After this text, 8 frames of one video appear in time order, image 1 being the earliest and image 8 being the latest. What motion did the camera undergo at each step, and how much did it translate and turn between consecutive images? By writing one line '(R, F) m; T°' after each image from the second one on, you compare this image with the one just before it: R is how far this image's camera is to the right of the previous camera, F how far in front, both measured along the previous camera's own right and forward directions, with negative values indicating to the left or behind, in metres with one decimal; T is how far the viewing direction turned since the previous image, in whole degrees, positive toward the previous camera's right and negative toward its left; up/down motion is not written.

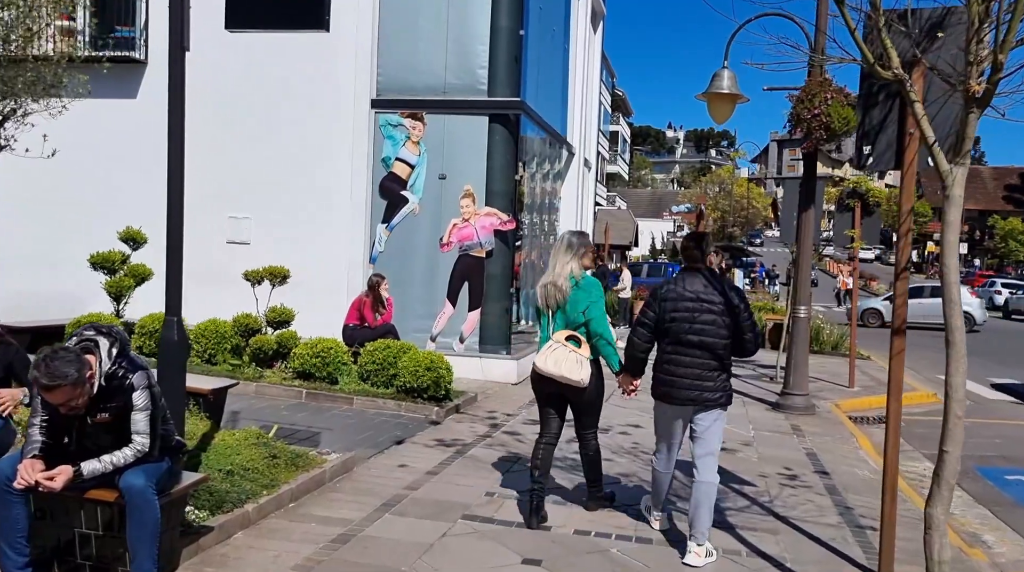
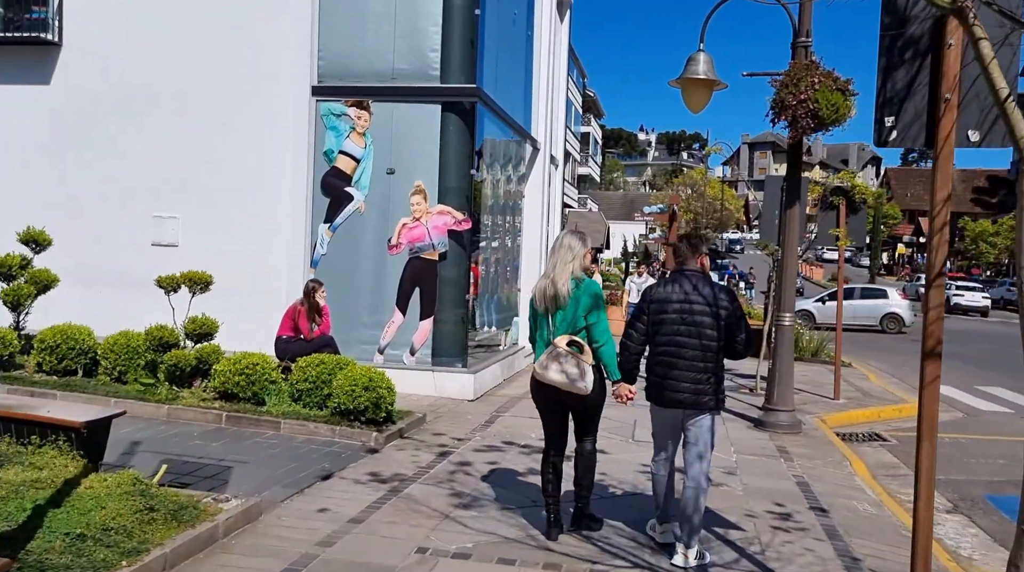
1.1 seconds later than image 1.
(+0.2, +1.1) m; +2°
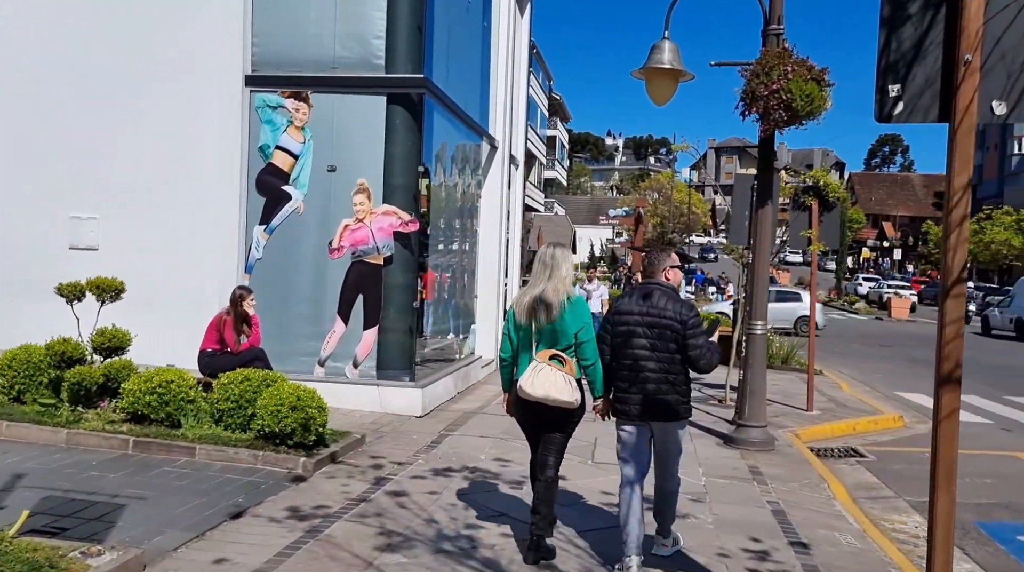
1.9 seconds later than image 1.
(+0.2, +0.8) m; +2°
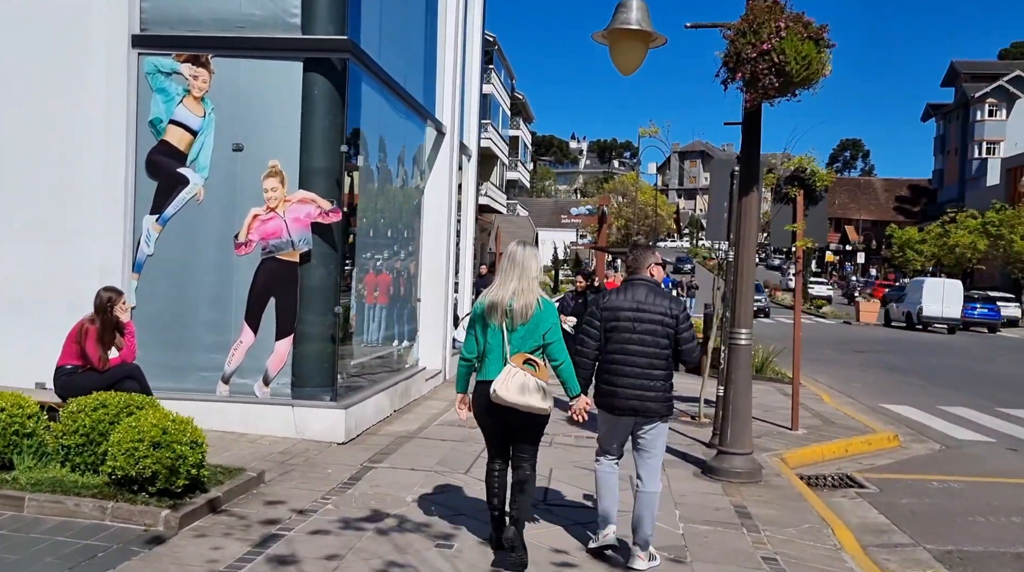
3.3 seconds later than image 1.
(+0.2, +1.5) m; +2°
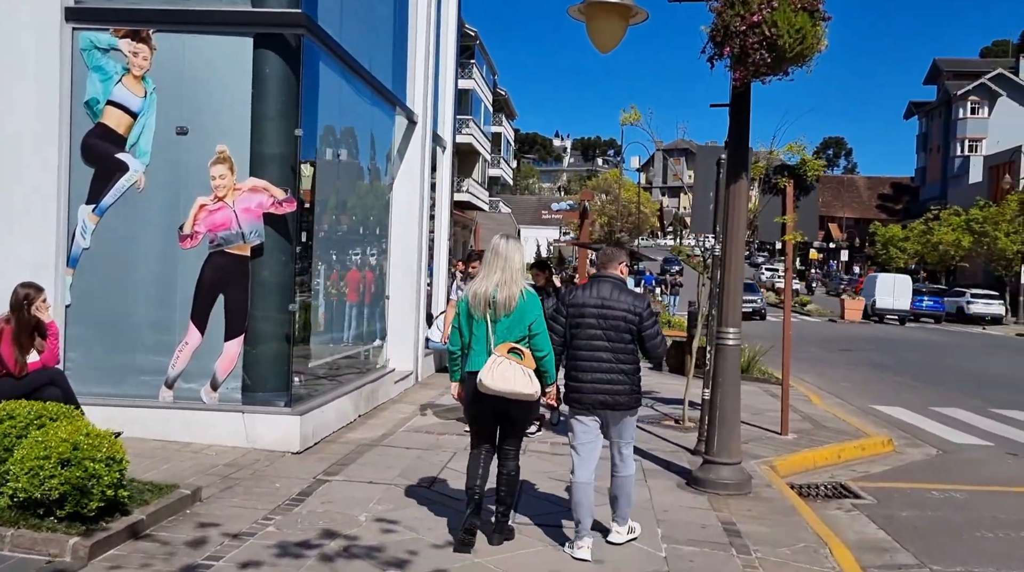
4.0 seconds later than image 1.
(+0.1, +0.6) m; +1°
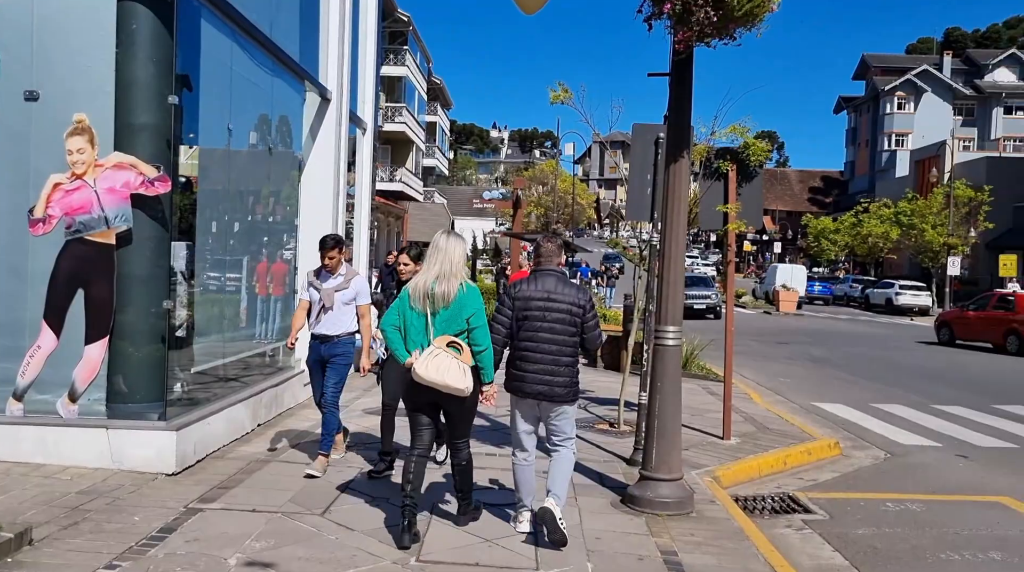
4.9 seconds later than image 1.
(+0.2, +0.9) m; +4°
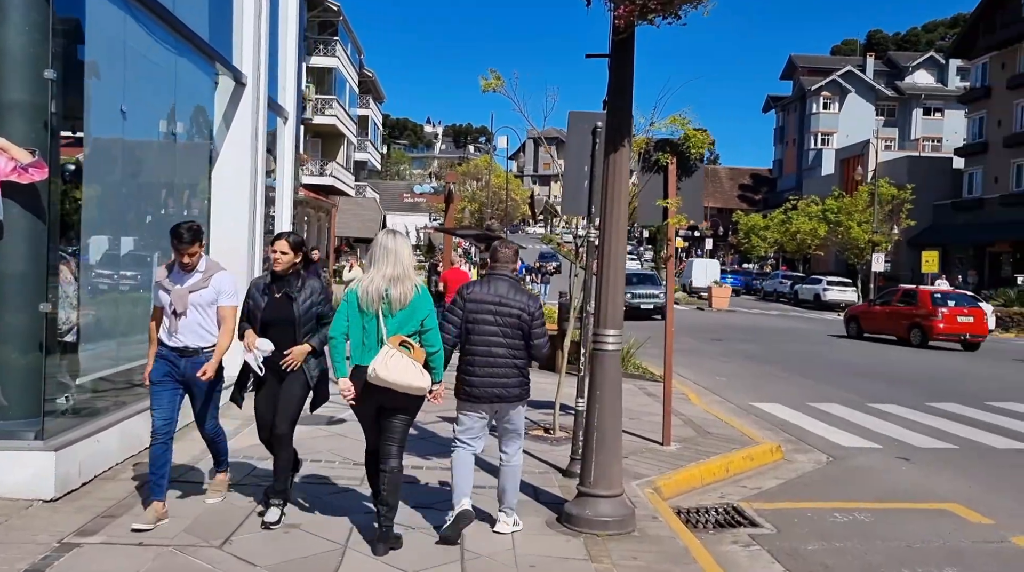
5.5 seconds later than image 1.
(+0.1, +0.6) m; +4°
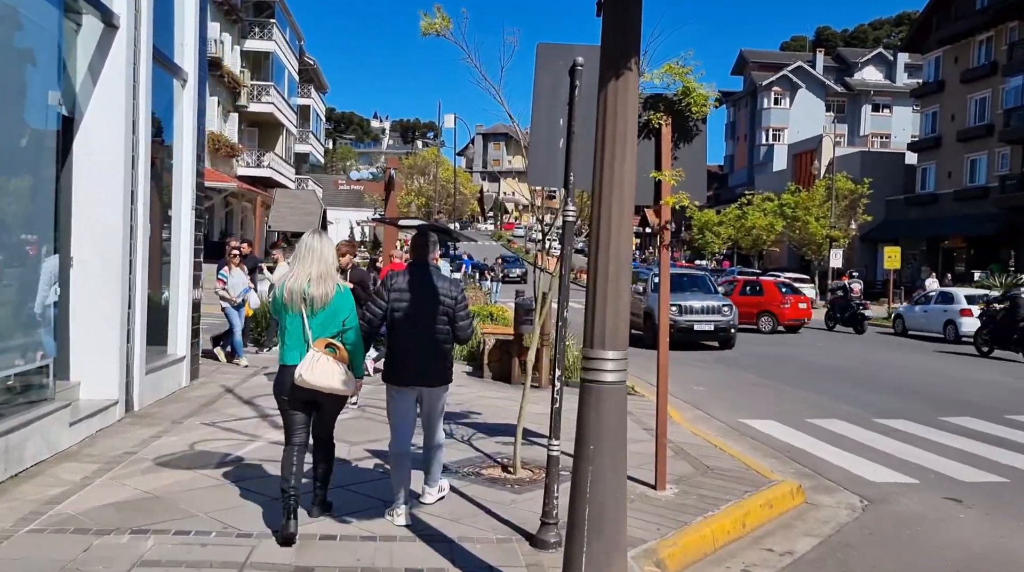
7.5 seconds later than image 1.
(0.0, +2.0) m; +3°
